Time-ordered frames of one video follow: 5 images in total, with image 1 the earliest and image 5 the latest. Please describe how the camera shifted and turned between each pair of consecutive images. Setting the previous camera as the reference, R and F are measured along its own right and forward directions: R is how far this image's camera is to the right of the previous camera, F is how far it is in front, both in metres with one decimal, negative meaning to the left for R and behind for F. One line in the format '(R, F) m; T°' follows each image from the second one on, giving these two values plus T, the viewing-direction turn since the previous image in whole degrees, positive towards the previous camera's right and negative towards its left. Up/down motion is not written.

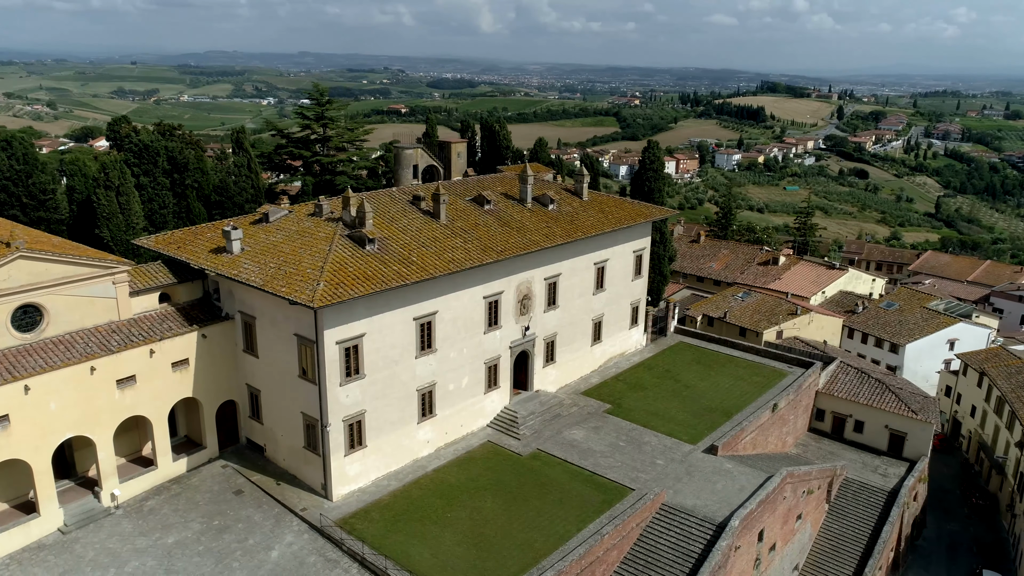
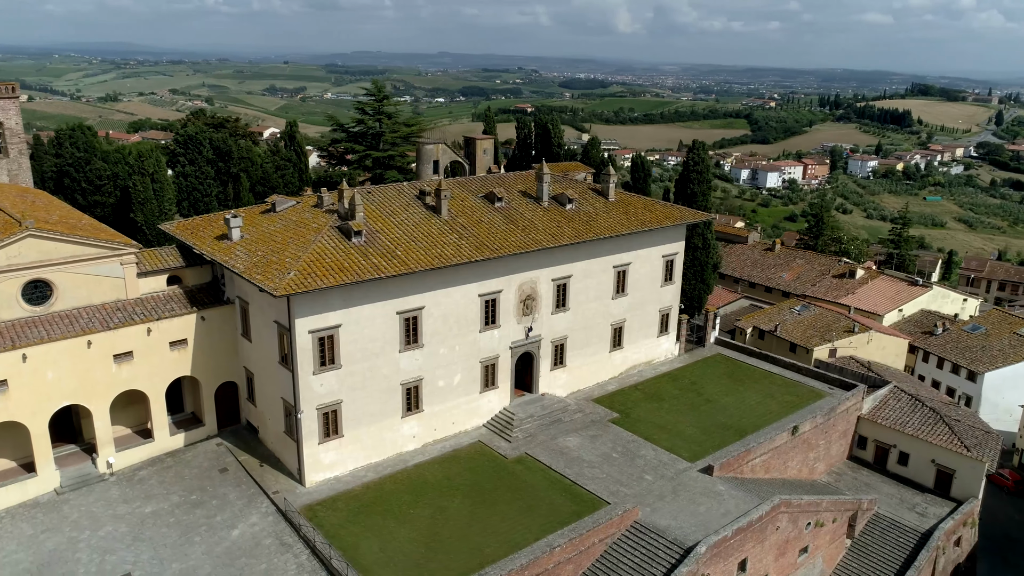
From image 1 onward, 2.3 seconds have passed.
(+3.9, +0.8) m; -9°
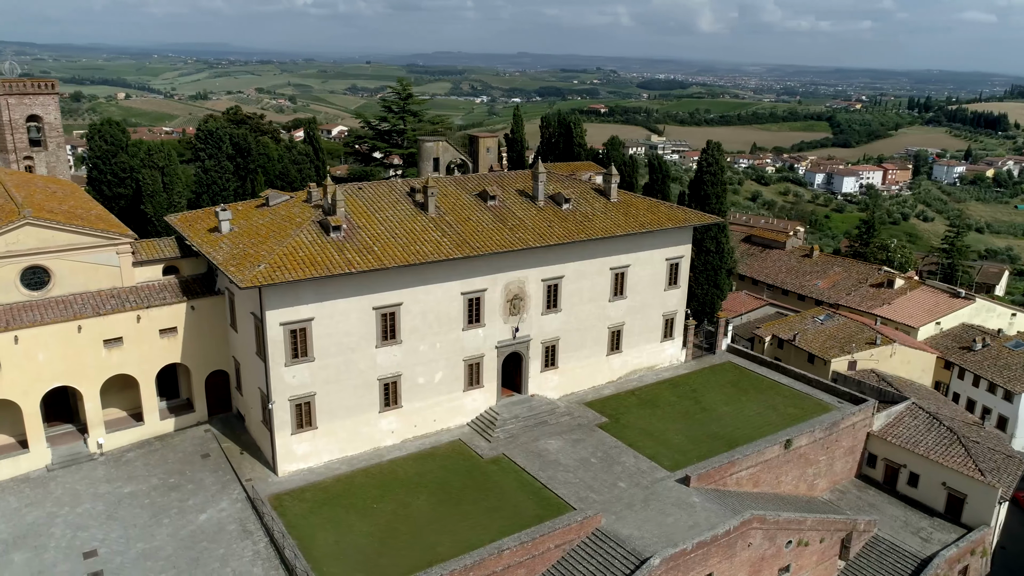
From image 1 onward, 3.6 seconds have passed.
(+2.7, +0.3) m; -5°
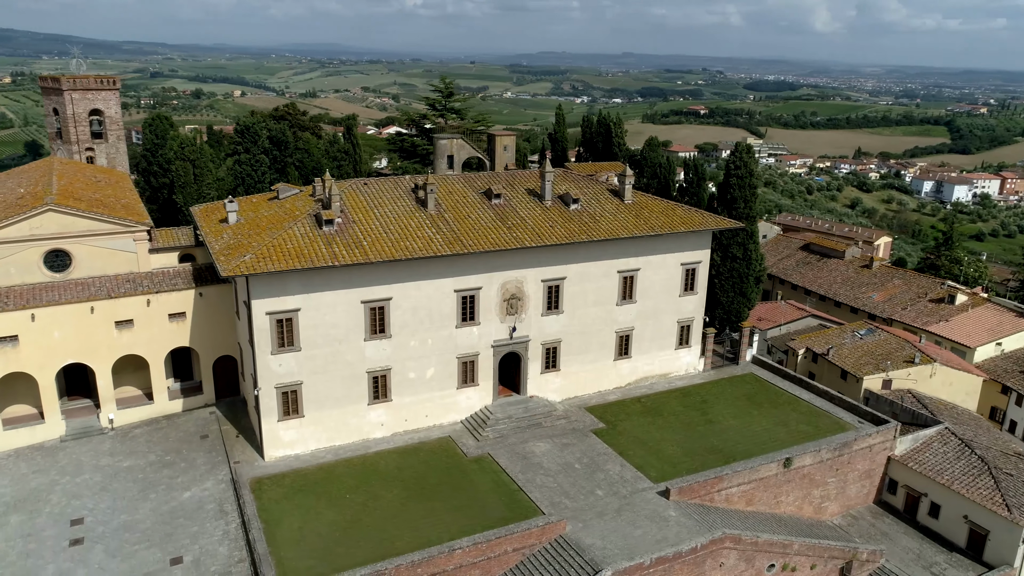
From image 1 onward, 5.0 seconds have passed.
(+3.1, +0.4) m; -7°
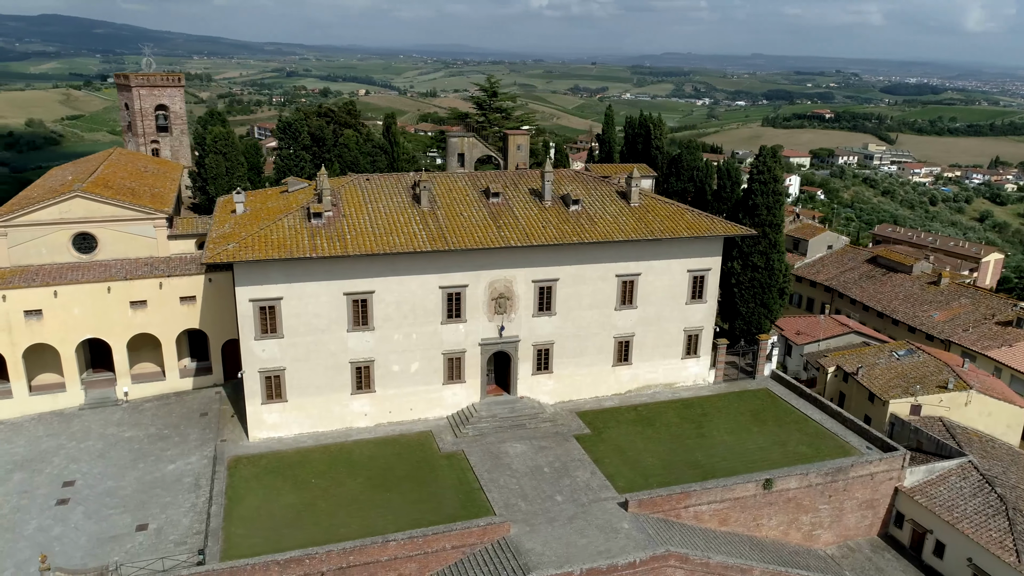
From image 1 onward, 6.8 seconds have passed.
(+3.9, +0.3) m; -8°
